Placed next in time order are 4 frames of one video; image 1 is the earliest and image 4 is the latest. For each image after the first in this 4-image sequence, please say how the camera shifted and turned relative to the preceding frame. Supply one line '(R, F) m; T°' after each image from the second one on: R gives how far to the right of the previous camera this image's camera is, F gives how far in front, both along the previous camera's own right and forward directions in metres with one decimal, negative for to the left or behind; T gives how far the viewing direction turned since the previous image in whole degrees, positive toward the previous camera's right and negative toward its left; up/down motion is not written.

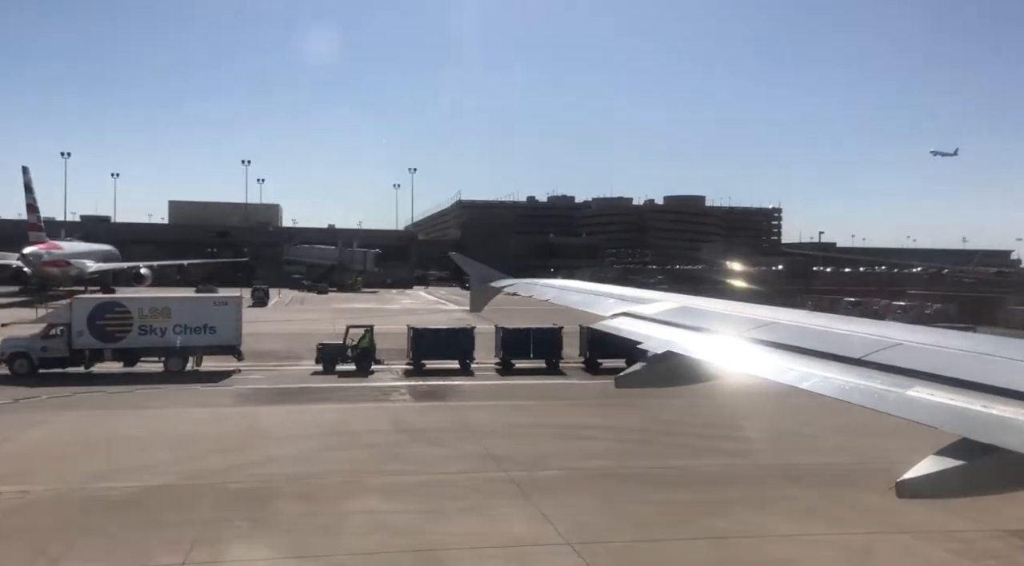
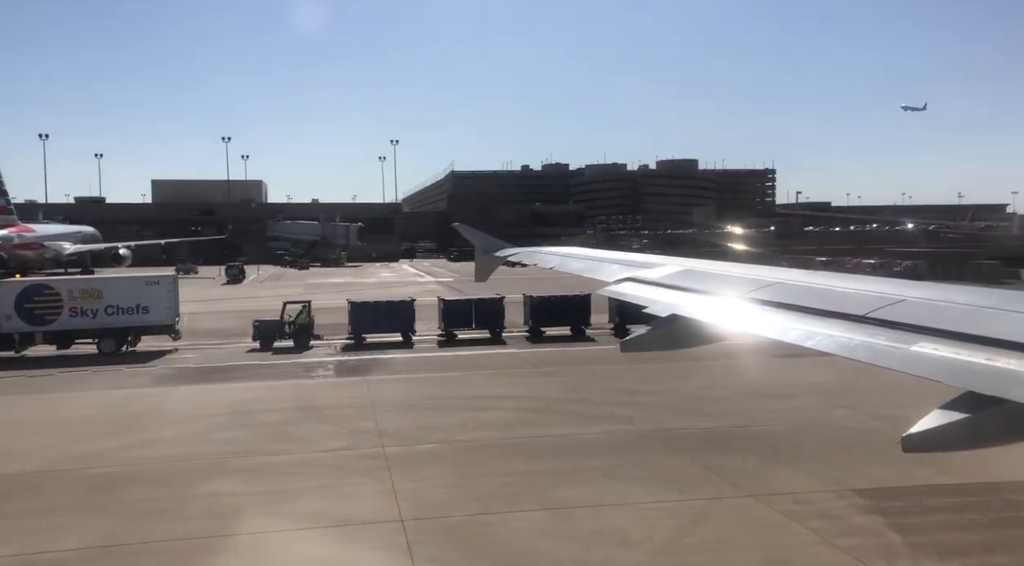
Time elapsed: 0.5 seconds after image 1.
(+1.5, +0.1) m; +1°
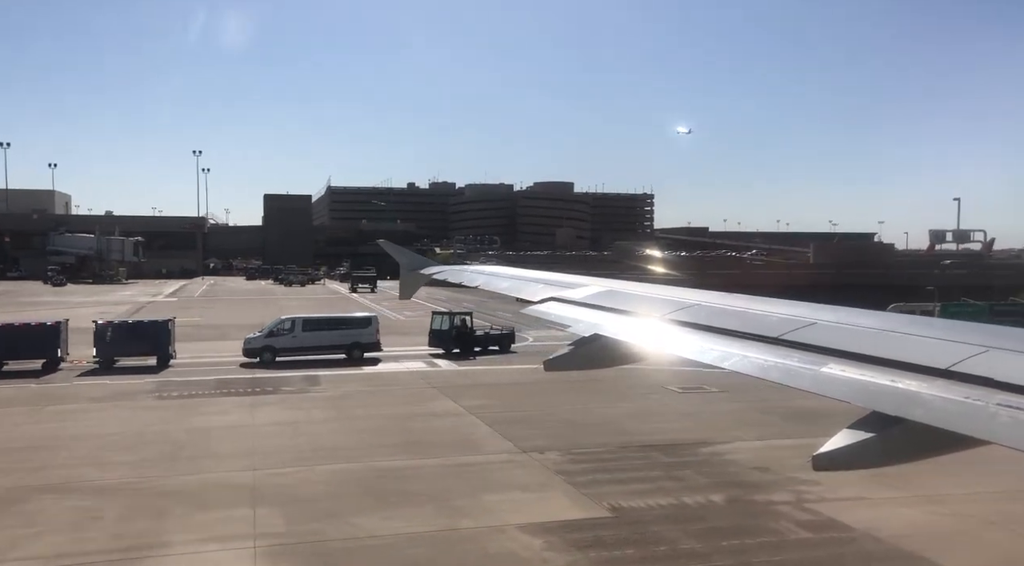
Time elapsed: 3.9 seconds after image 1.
(+10.9, +0.7) m; +15°
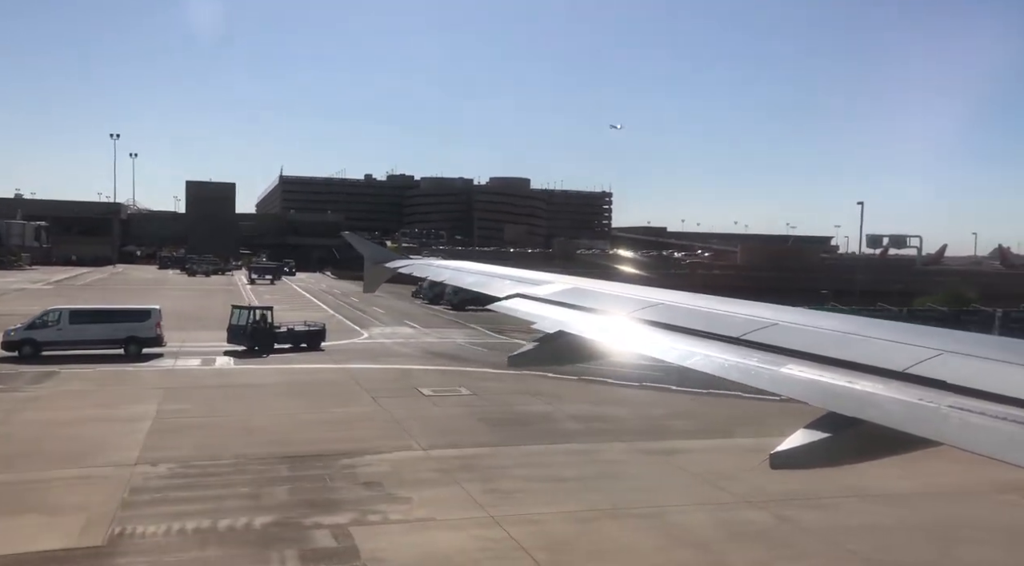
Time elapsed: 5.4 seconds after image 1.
(+4.9, +1.1) m; +6°
